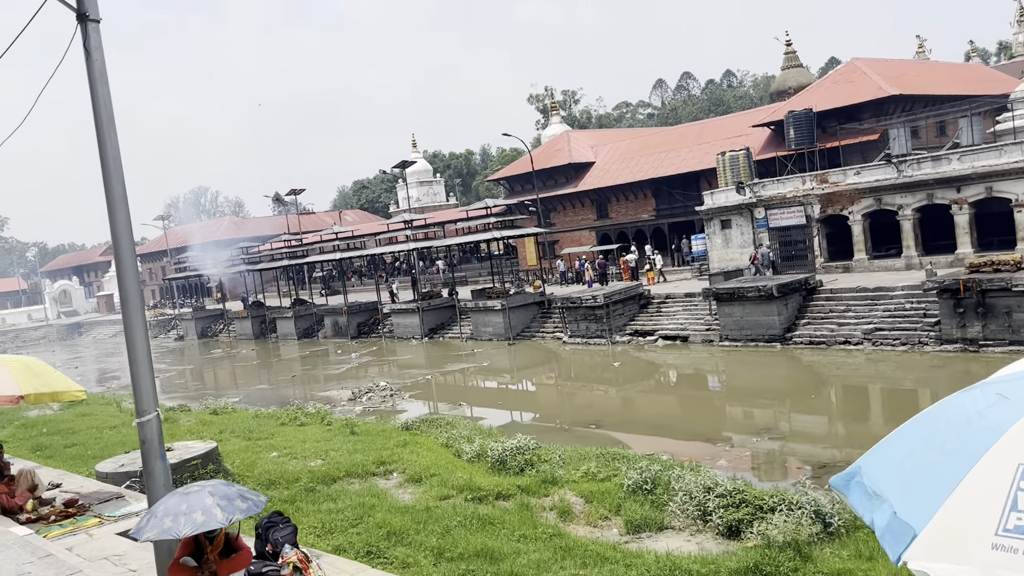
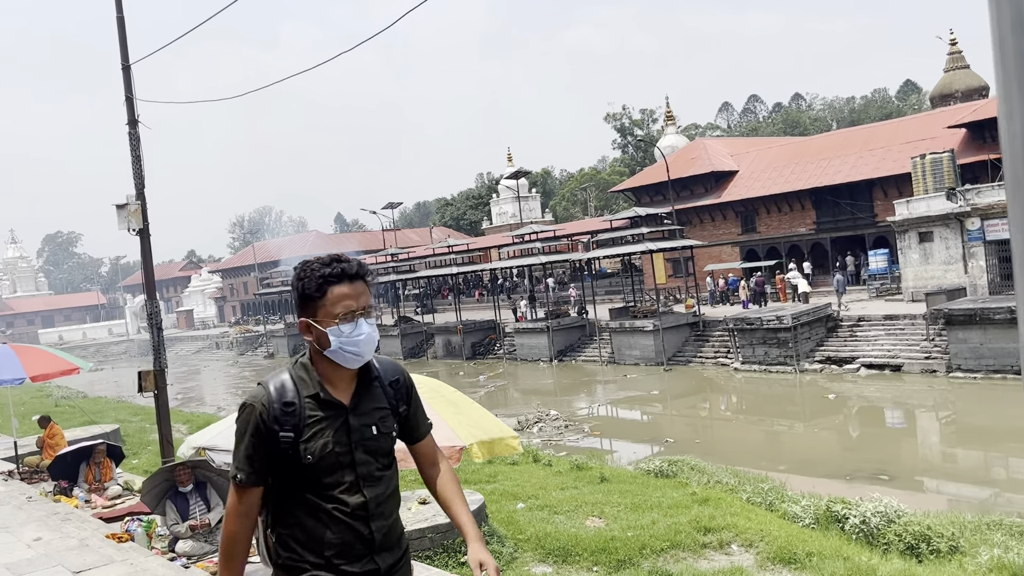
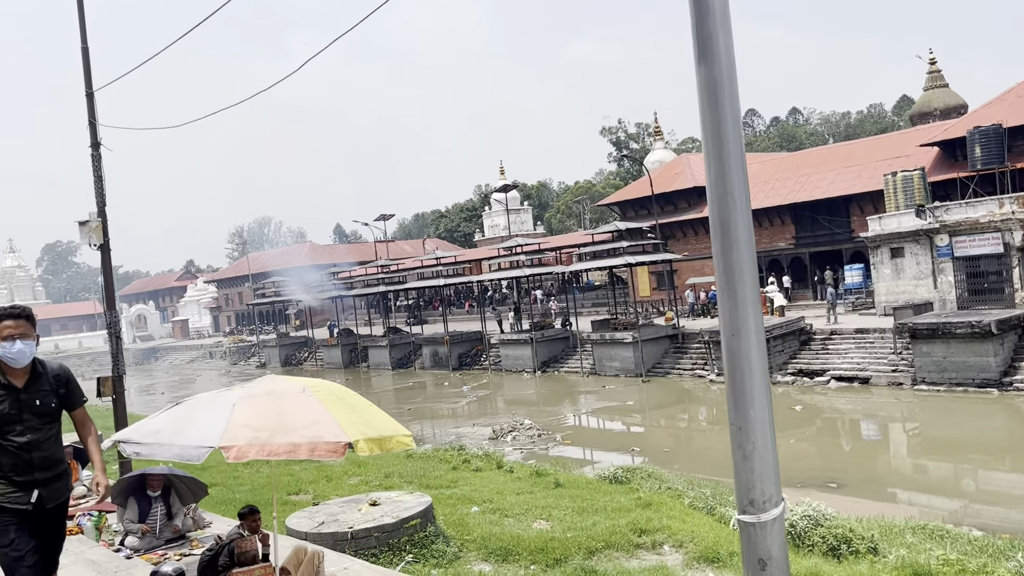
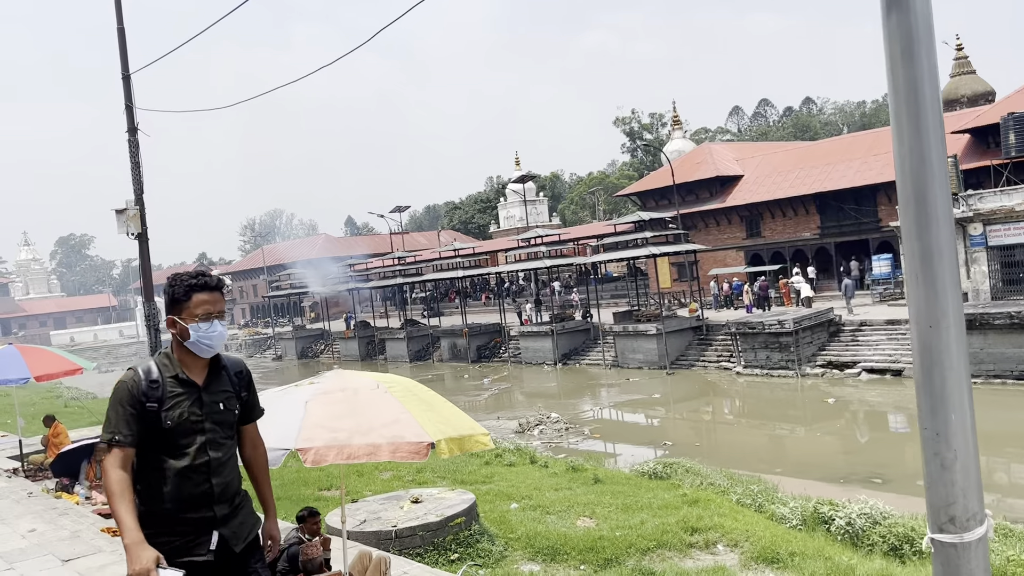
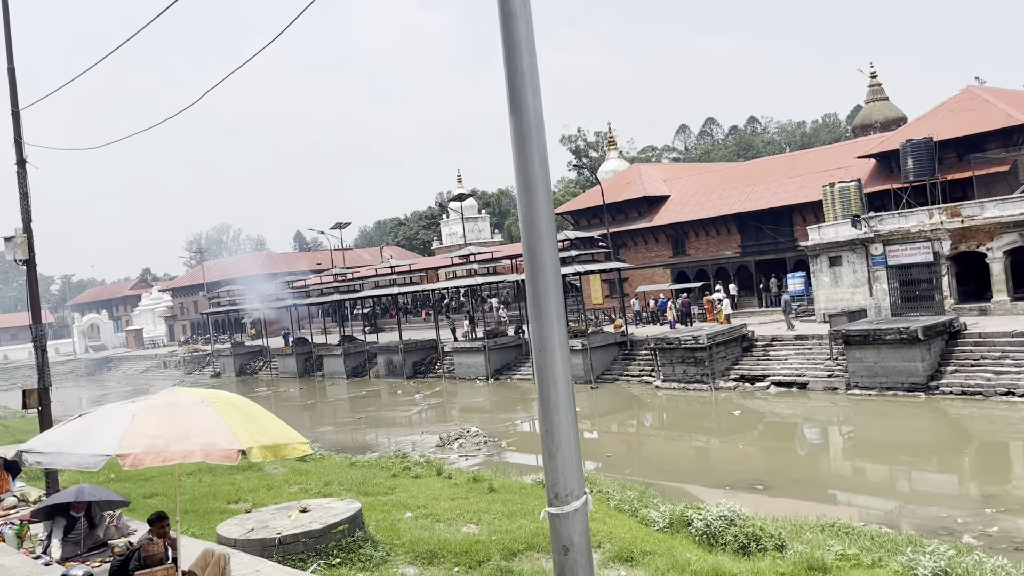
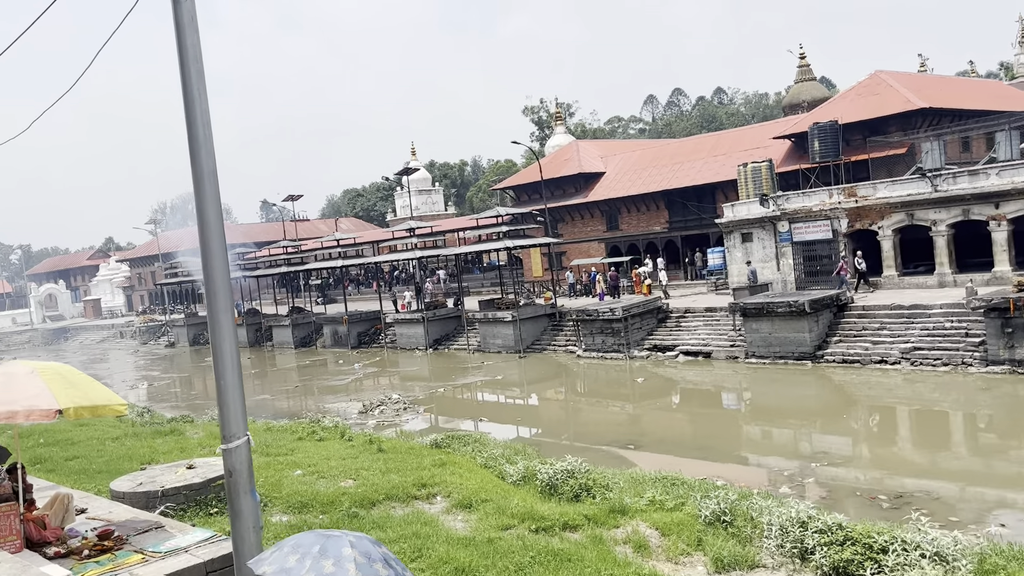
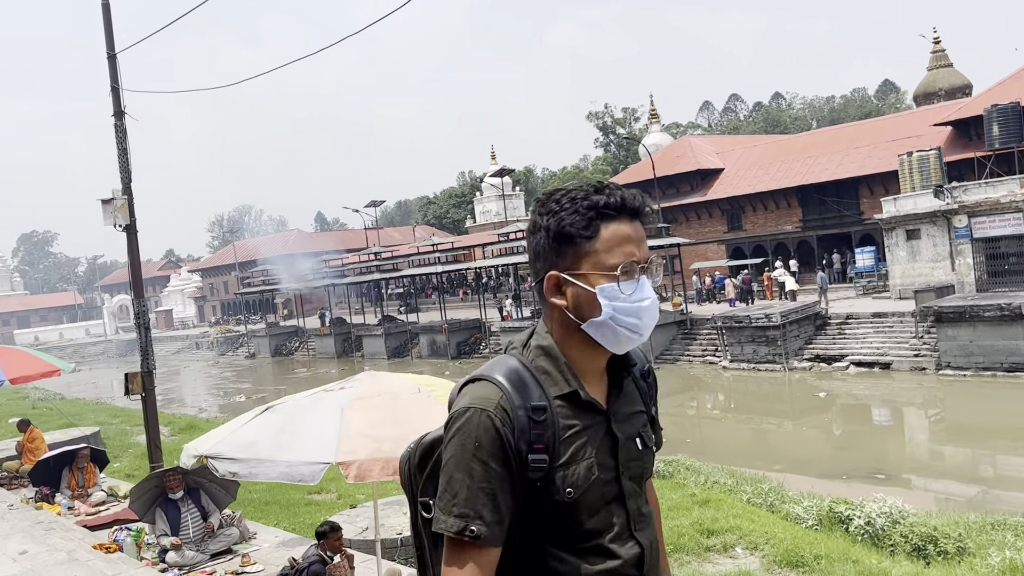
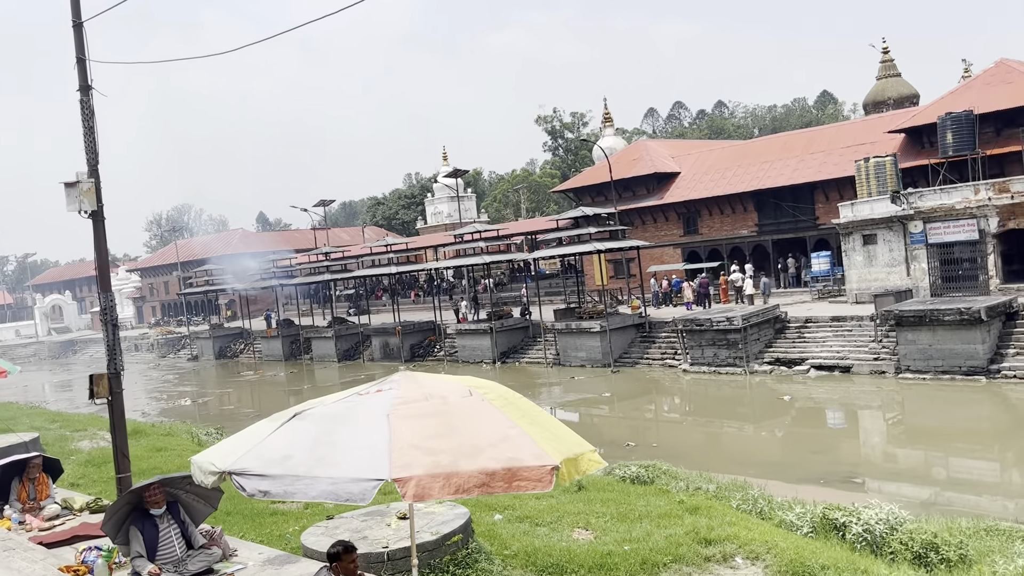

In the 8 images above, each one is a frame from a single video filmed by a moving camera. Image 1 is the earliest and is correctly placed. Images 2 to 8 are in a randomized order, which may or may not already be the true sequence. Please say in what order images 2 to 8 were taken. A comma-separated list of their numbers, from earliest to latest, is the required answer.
6, 5, 3, 4, 2, 7, 8
